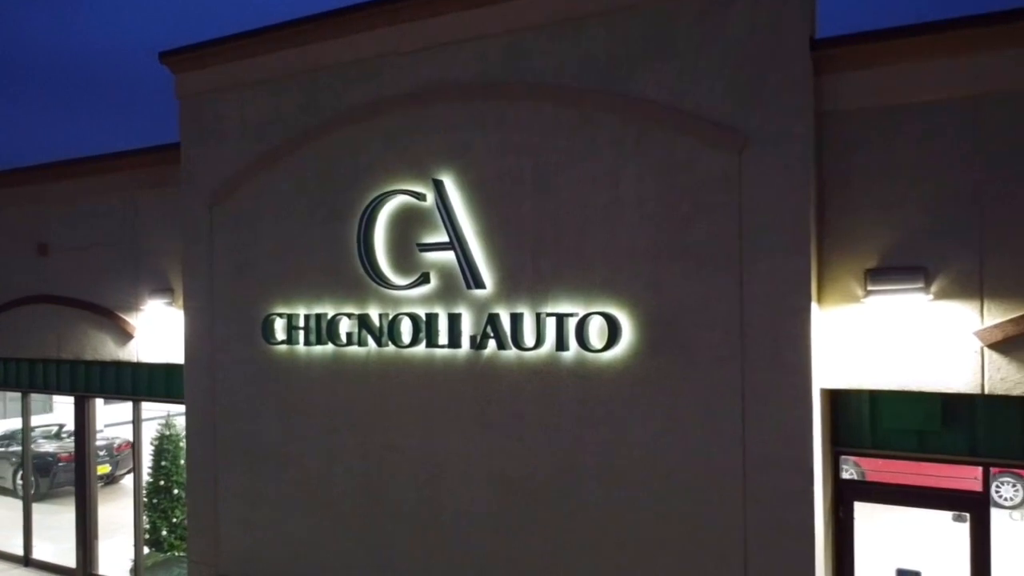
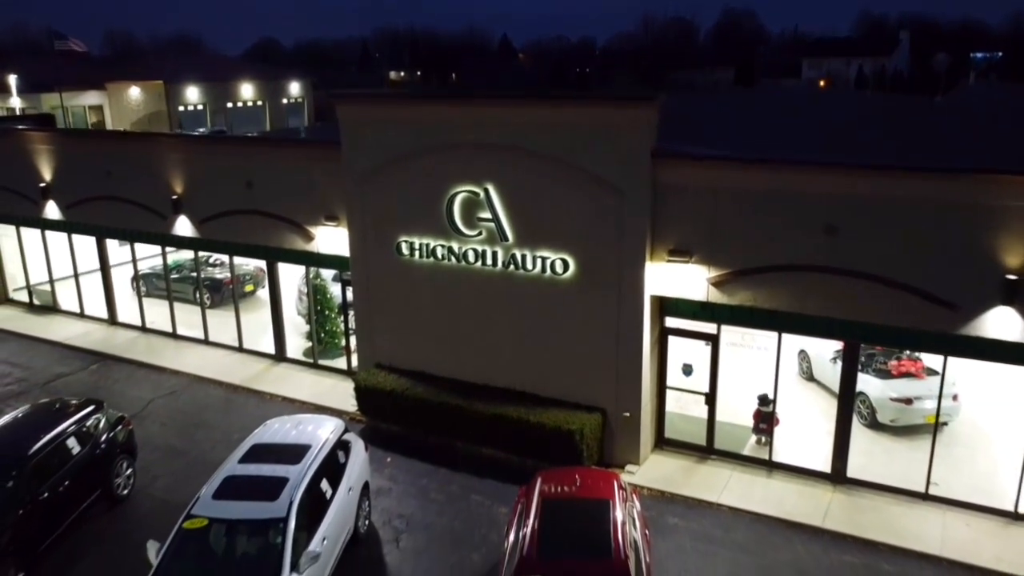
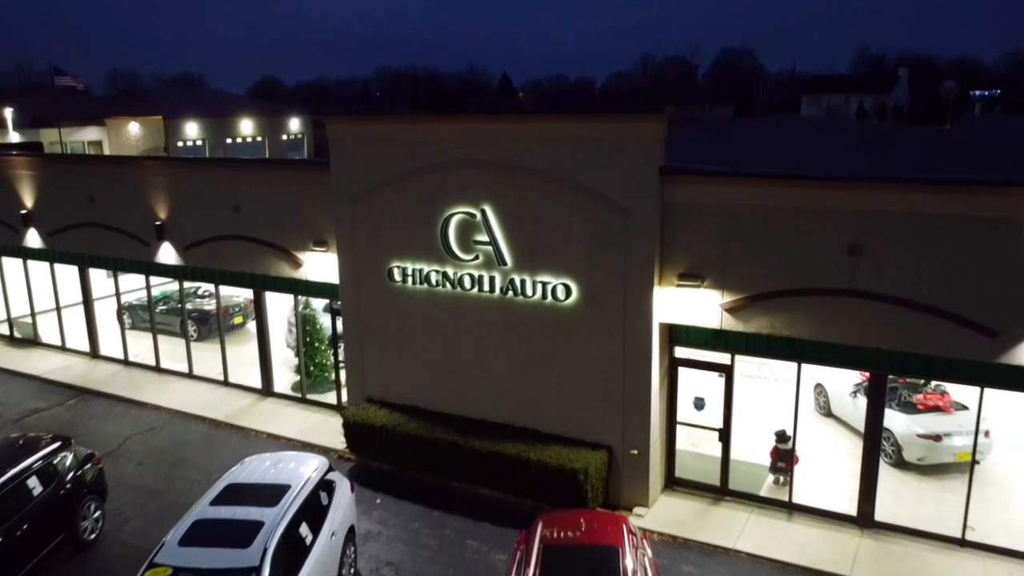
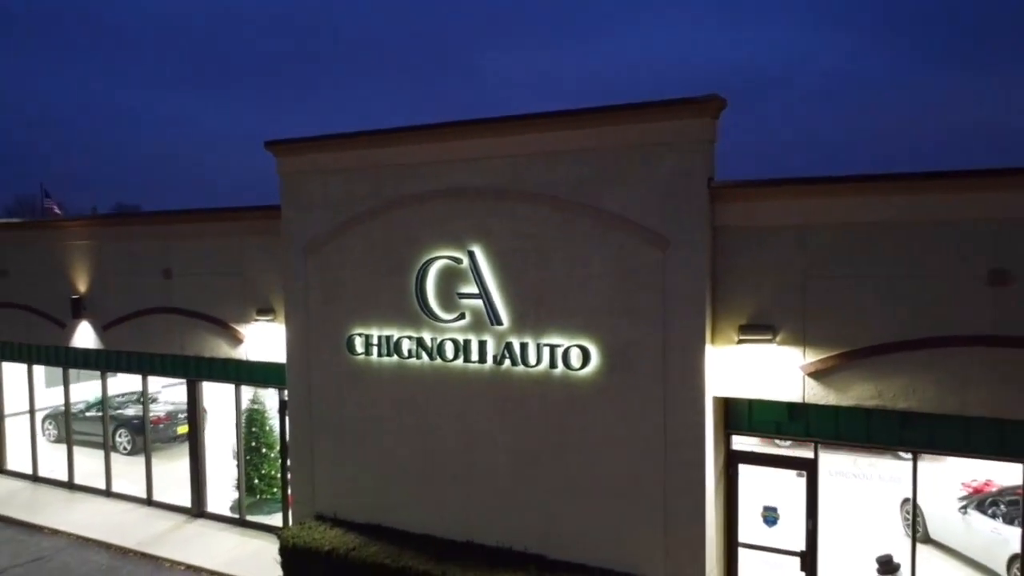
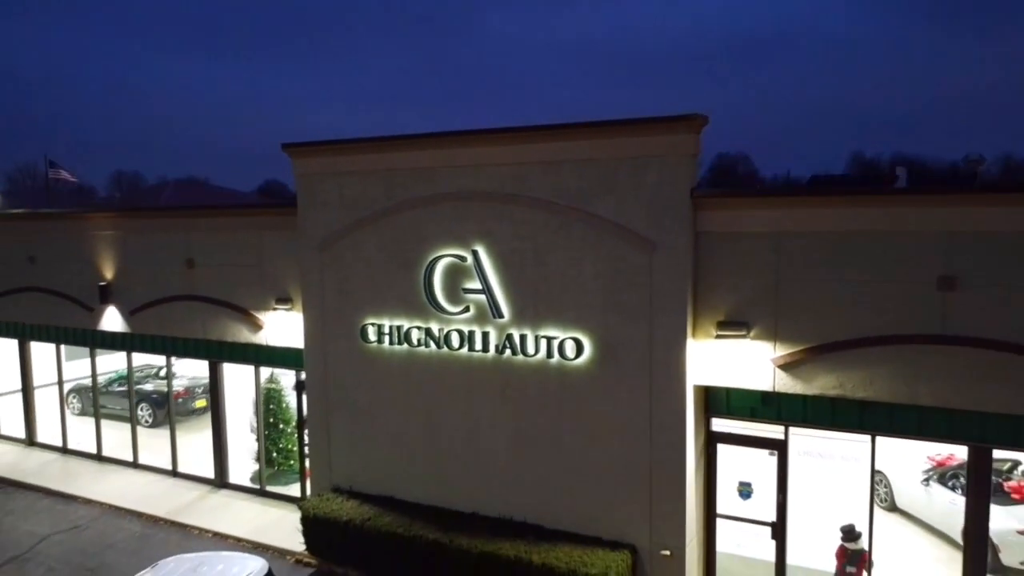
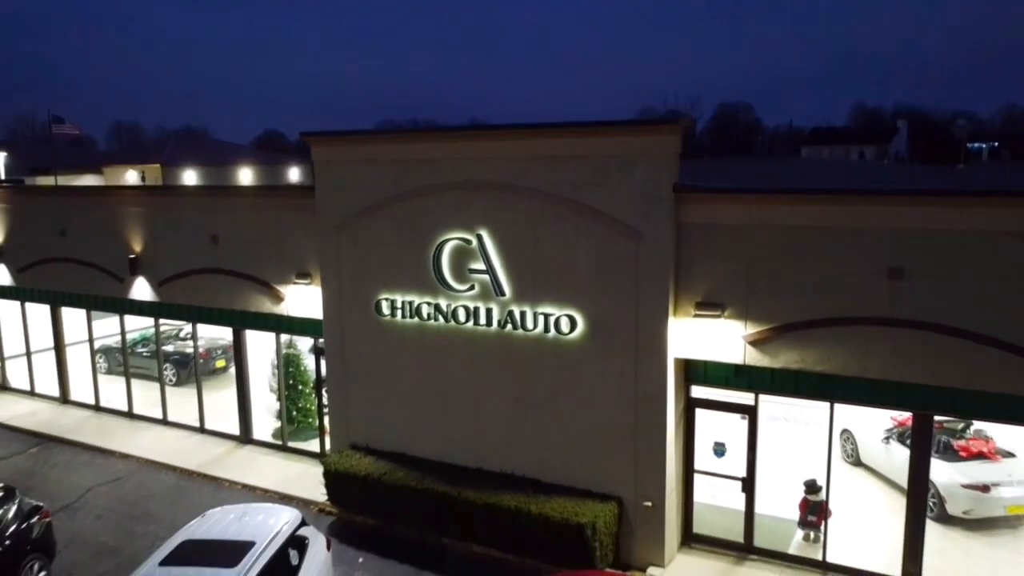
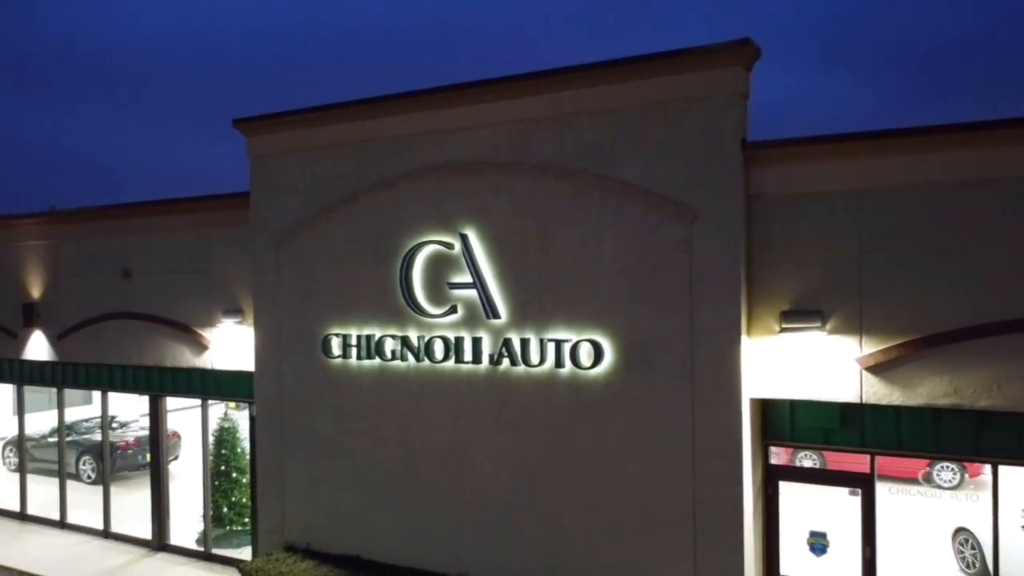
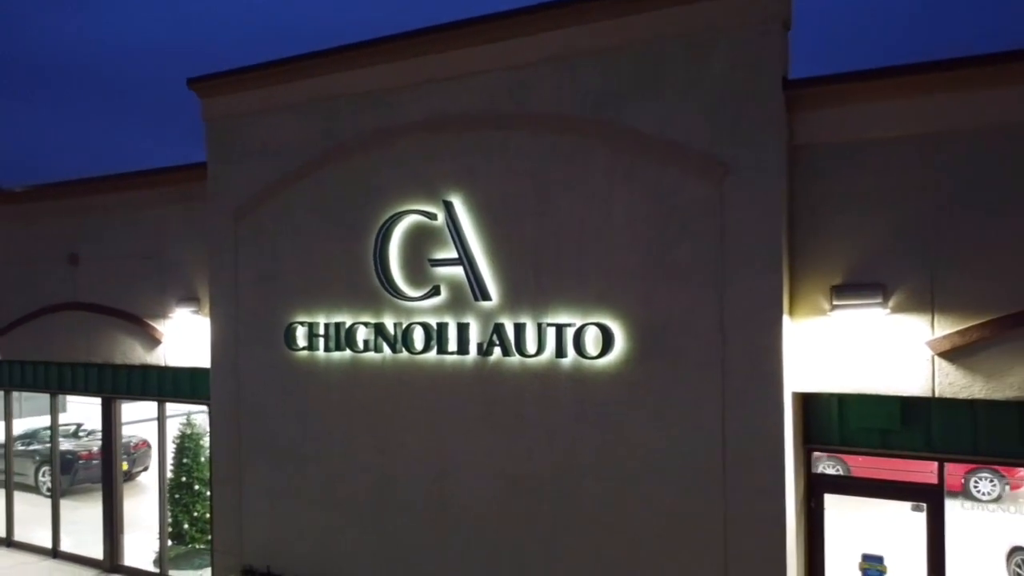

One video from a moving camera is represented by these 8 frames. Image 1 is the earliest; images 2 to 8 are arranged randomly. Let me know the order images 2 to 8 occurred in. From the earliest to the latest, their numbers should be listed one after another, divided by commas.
8, 7, 4, 5, 6, 3, 2
